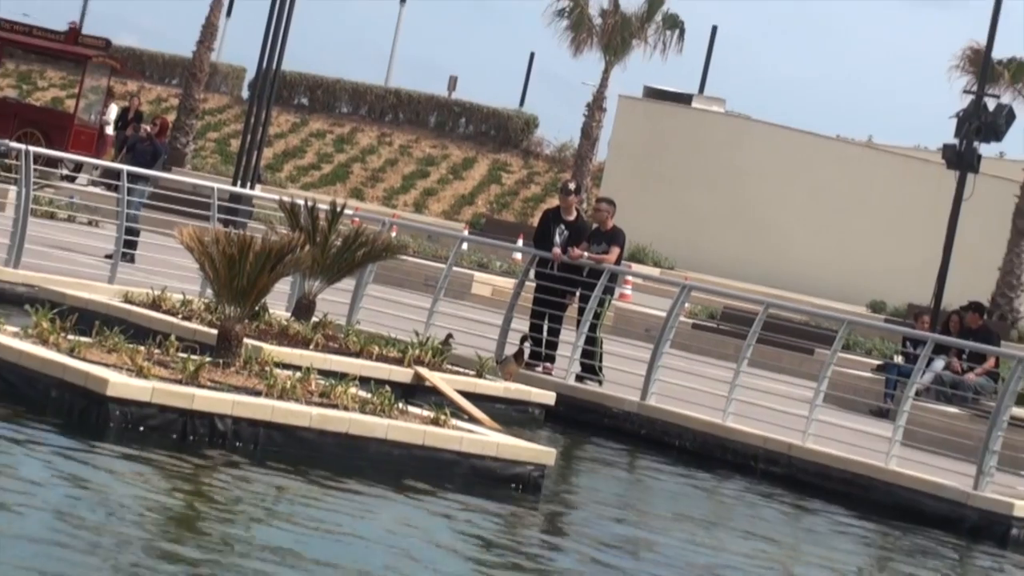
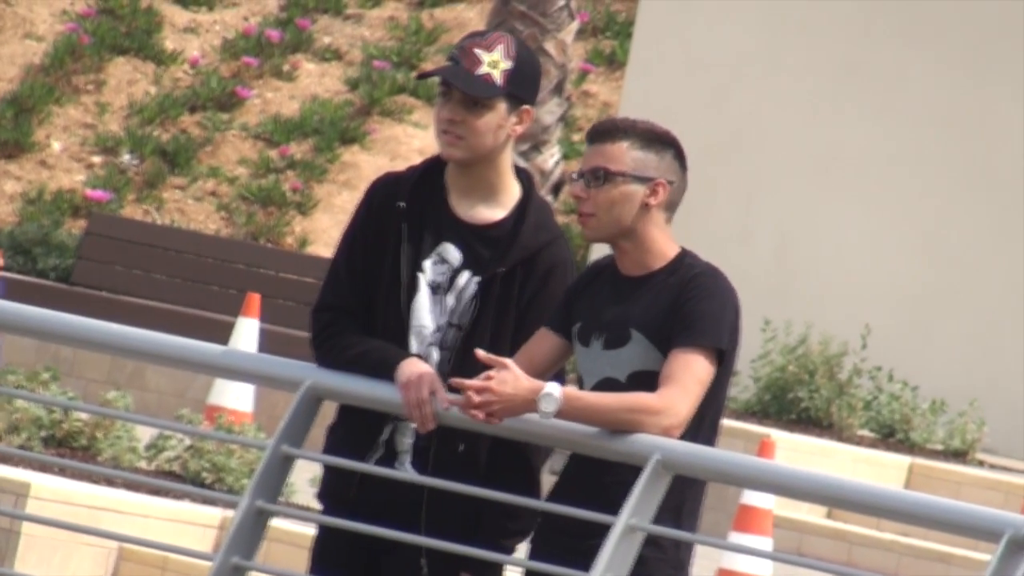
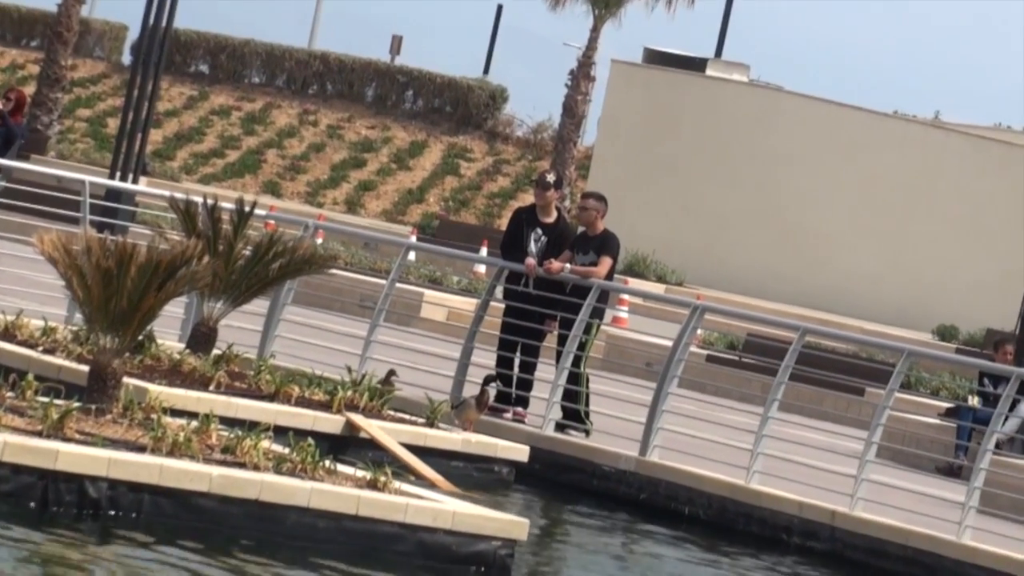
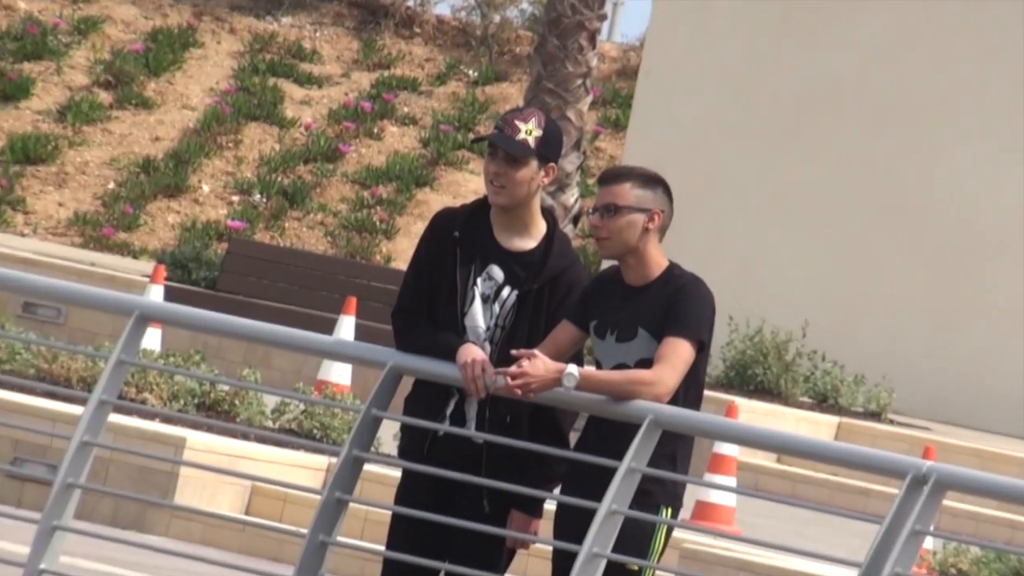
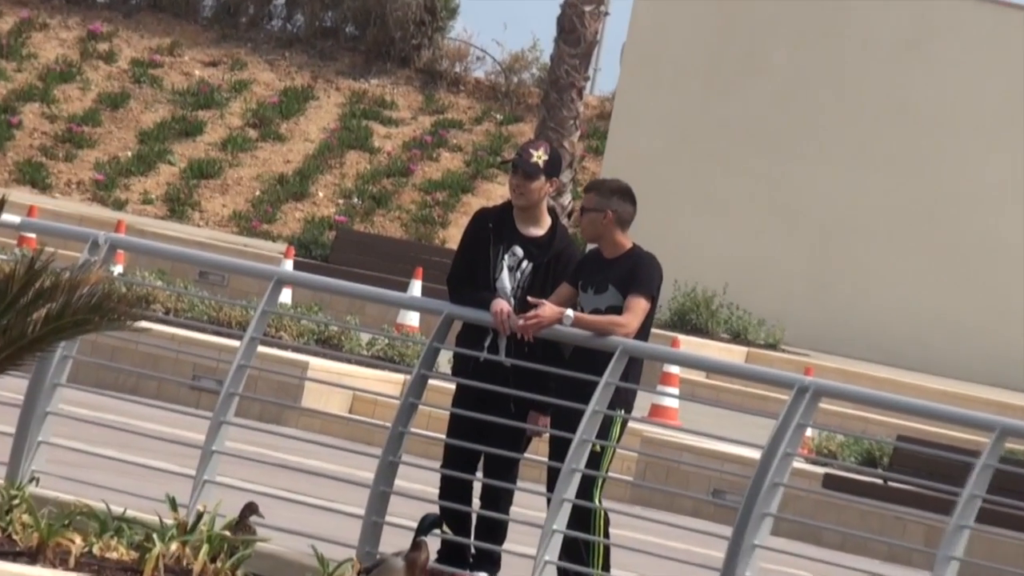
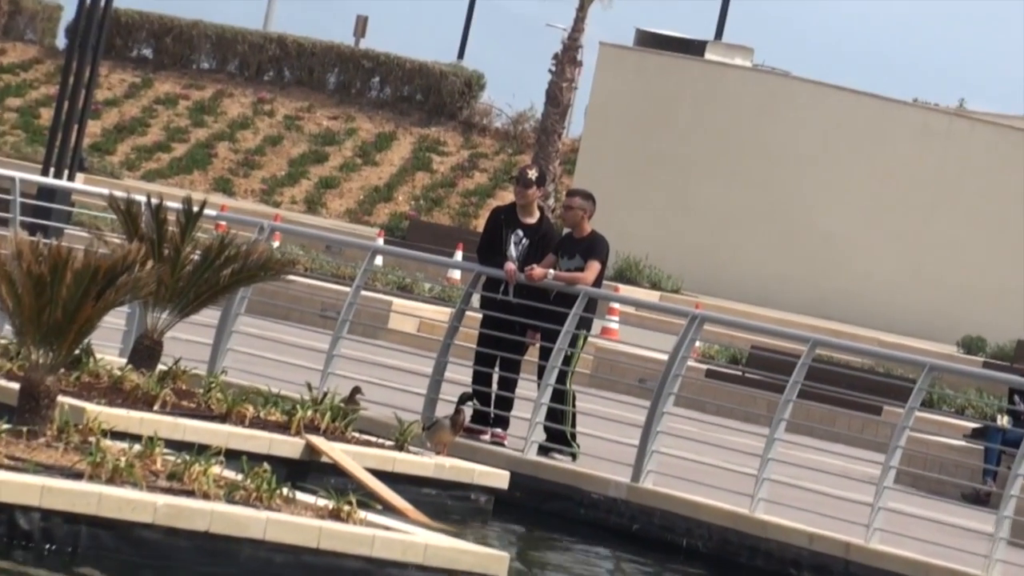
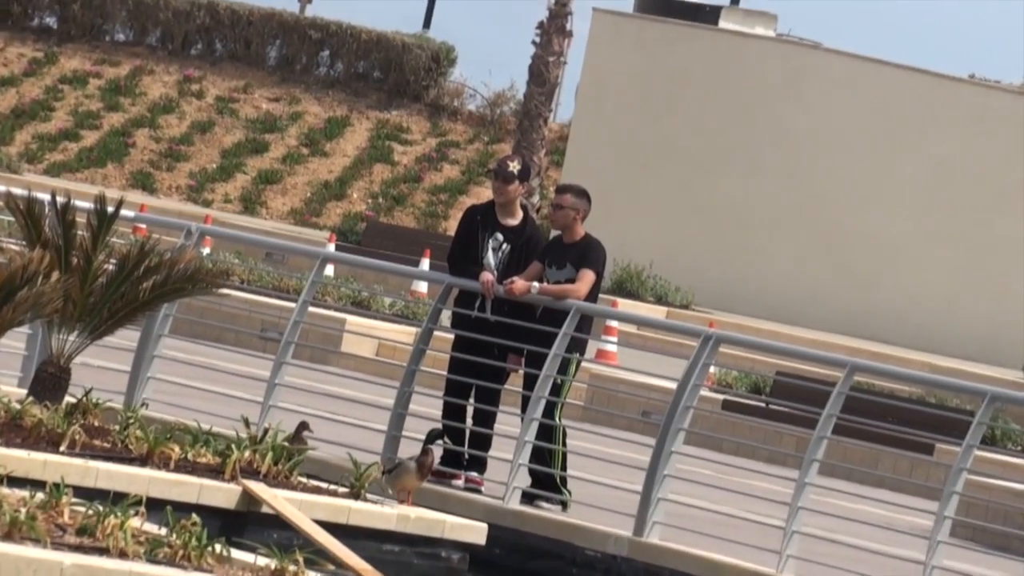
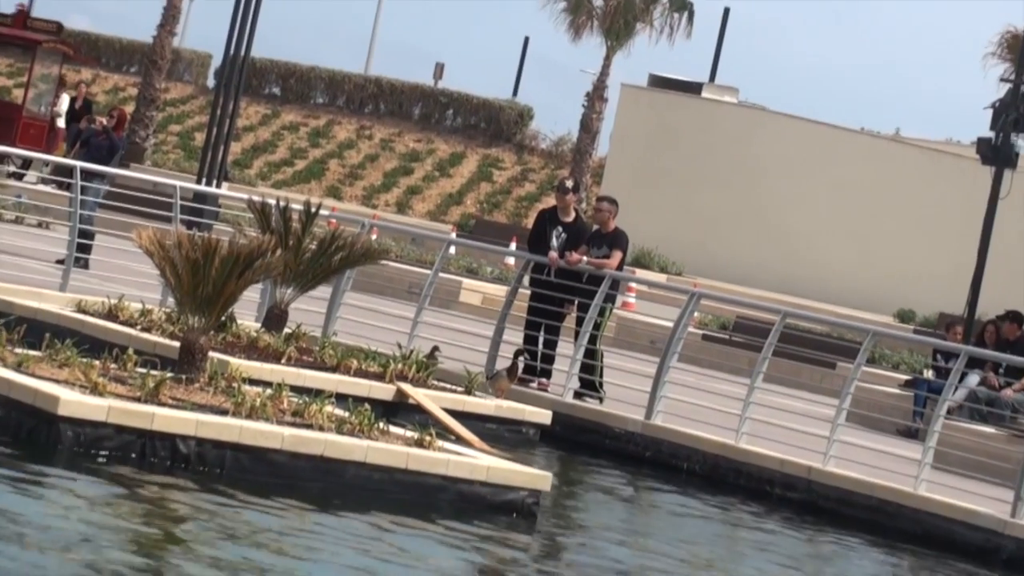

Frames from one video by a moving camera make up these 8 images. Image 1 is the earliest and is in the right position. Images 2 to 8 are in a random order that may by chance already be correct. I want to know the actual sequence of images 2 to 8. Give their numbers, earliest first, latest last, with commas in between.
8, 3, 6, 7, 5, 4, 2
